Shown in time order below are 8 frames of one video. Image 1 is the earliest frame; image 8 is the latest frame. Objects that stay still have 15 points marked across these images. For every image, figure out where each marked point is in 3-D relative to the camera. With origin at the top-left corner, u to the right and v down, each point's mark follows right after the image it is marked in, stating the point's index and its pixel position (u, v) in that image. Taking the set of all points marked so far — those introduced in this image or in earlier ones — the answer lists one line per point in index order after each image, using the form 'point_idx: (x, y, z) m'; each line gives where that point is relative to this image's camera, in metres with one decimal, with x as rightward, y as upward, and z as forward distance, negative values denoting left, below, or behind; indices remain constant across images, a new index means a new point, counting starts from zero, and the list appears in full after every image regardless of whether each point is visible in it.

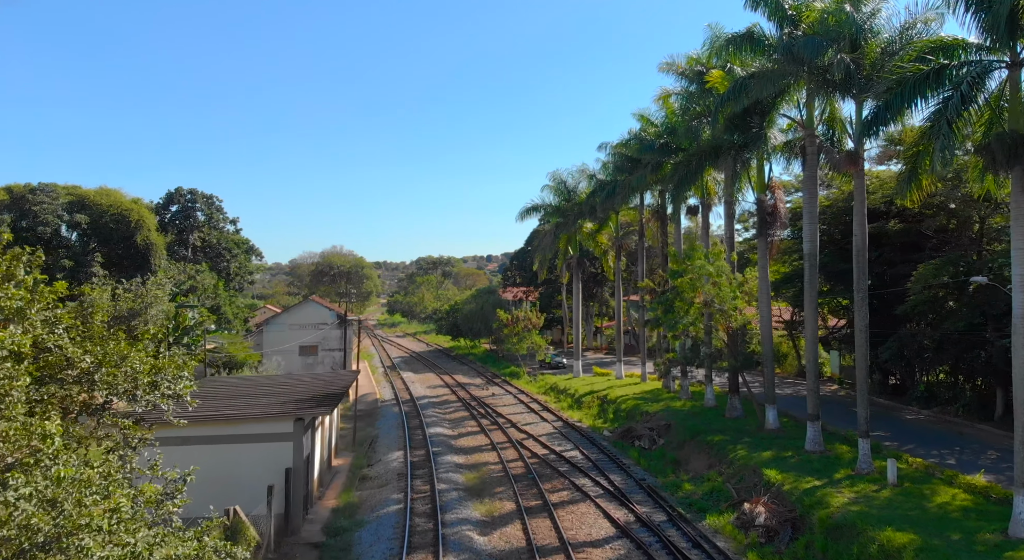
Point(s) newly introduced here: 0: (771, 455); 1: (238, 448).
0: (+6.7, -4.5, +19.9) m
1: (-5.9, -3.6, +16.6) m
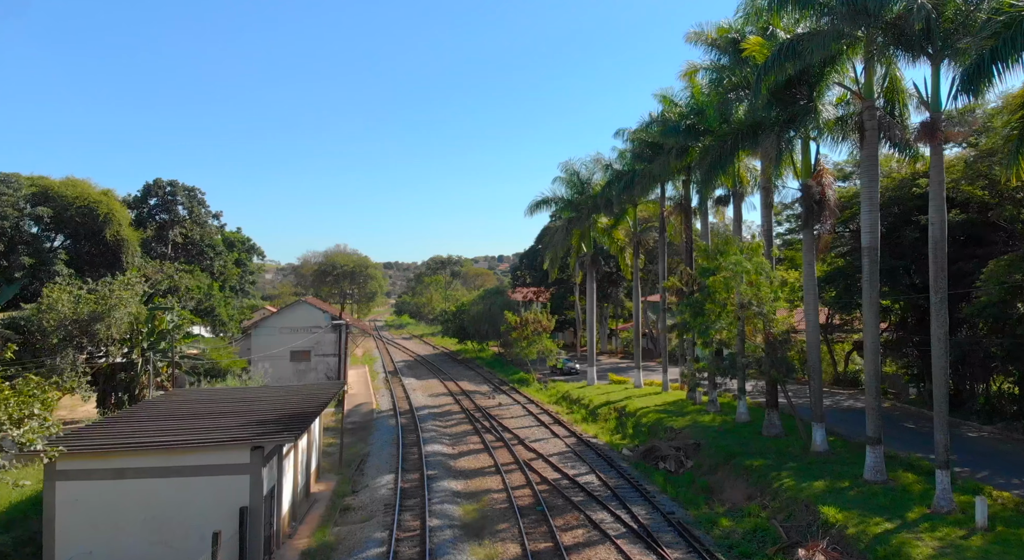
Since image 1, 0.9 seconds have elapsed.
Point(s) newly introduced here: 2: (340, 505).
0: (+6.8, -4.5, +16.8) m
1: (-5.8, -3.6, +13.7) m
2: (-4.1, -5.4, +18.5) m
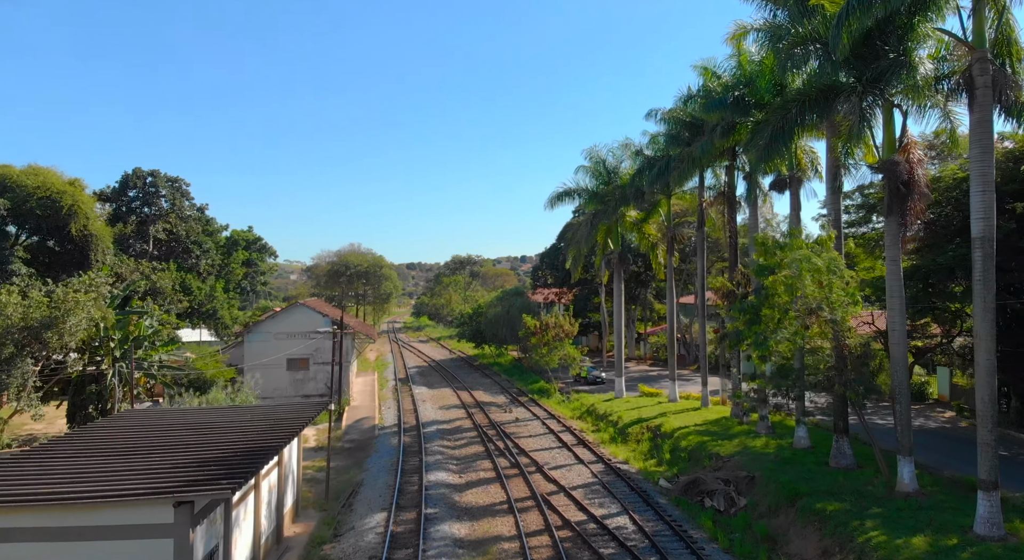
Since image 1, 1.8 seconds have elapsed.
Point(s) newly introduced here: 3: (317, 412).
0: (+7.0, -4.5, +13.1) m
1: (-5.7, -3.6, +10.4) m
2: (-3.8, -5.4, +15.1) m
3: (-4.7, -3.2, +18.4) m
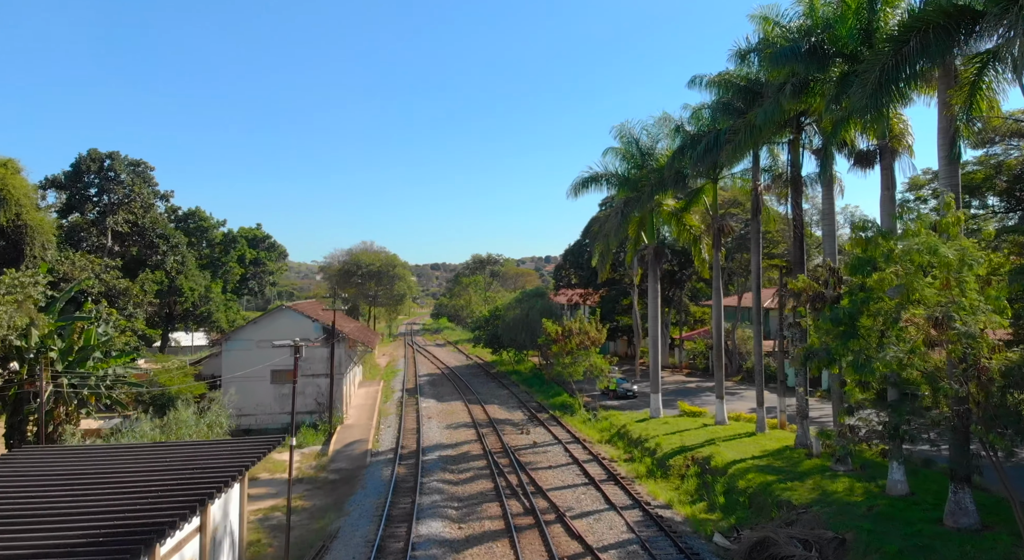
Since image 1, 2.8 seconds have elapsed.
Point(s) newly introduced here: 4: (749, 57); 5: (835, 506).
0: (+7.0, -4.4, +8.6) m
1: (-5.7, -3.6, +6.3) m
2: (-3.7, -5.4, +10.9) m
3: (-4.5, -3.1, +14.3) m
4: (+5.8, +5.6, +19.3) m
5: (+6.5, -4.5, +15.6) m
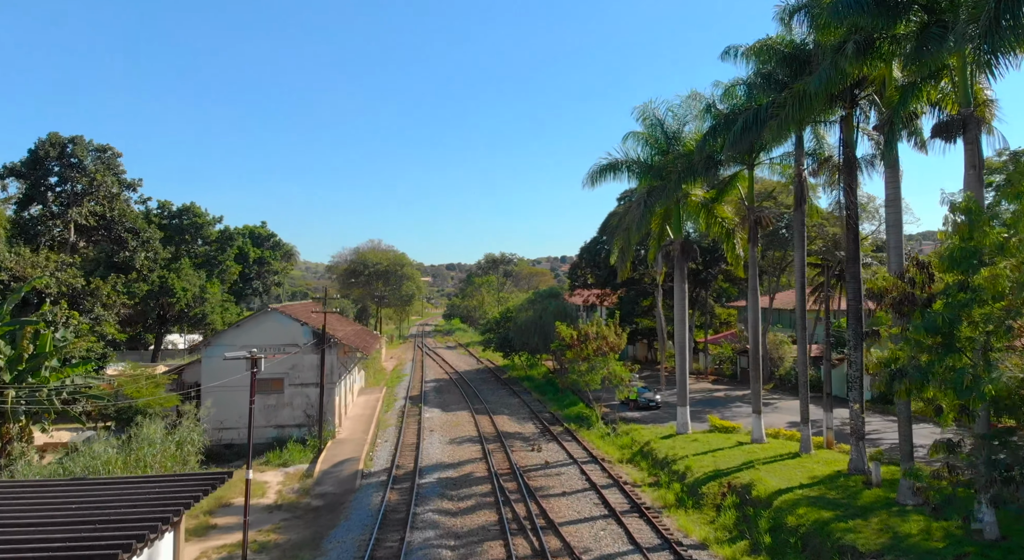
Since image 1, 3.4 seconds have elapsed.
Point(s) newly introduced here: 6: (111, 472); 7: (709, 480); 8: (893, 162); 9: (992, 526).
0: (+7.0, -4.4, +5.7) m
1: (-5.8, -3.5, +3.7) m
2: (-3.7, -5.3, +8.3) m
3: (-4.4, -3.1, +11.6) m
4: (+6.0, +5.6, +16.5) m
5: (+6.6, -4.5, +12.7) m
6: (-9.3, -4.4, +17.8) m
7: (+4.7, -4.7, +18.4) m
8: (+7.9, +2.4, +16.0) m
9: (+7.9, -4.0, +12.5) m
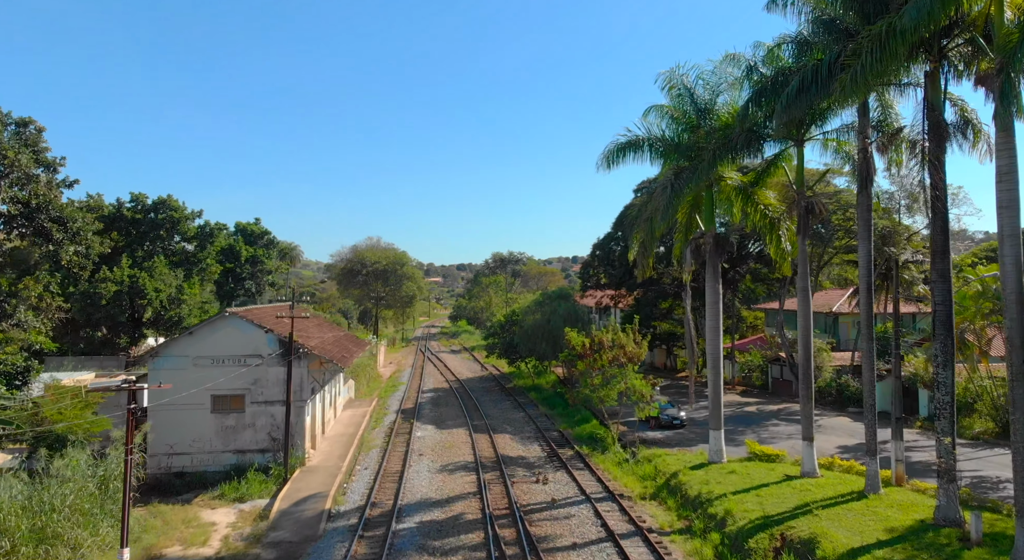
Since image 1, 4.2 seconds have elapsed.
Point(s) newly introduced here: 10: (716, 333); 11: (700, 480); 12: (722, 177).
0: (+6.7, -4.4, +1.8) m
1: (-6.1, -3.5, 0.0) m
2: (-3.9, -5.3, +4.6) m
3: (-4.6, -3.1, +8.0) m
4: (+5.9, +5.6, +12.7) m
5: (+6.4, -4.4, +8.9) m
6: (-9.3, -4.4, +14.3) m
7: (+4.6, -4.7, +14.6) m
8: (+7.8, +2.5, +12.2) m
9: (+7.8, -4.0, +8.7) m
10: (+5.2, -1.4, +19.8) m
11: (+4.4, -4.7, +18.2) m
12: (+5.4, +2.7, +19.9) m
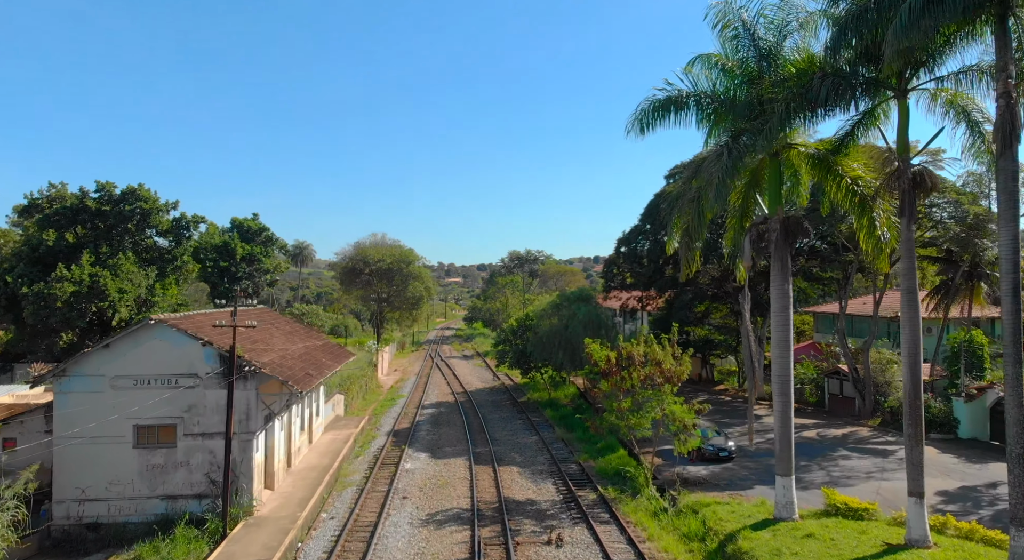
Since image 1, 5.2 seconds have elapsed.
0: (+6.3, -4.3, -3.0) m
1: (-6.6, -3.5, -4.4) m
2: (-4.3, -5.3, +0.1) m
3: (-4.8, -3.0, +3.5) m
4: (+5.8, +5.6, +7.9) m
5: (+6.2, -4.4, +4.0) m
6: (-9.4, -4.4, +9.9) m
7: (+4.6, -4.7, +9.8) m
8: (+7.6, +2.5, +7.3) m
9: (+7.5, -4.0, +3.8) m
10: (+5.3, -1.3, +15.0) m
11: (+4.4, -4.7, +13.4) m
12: (+5.5, +2.7, +15.1) m
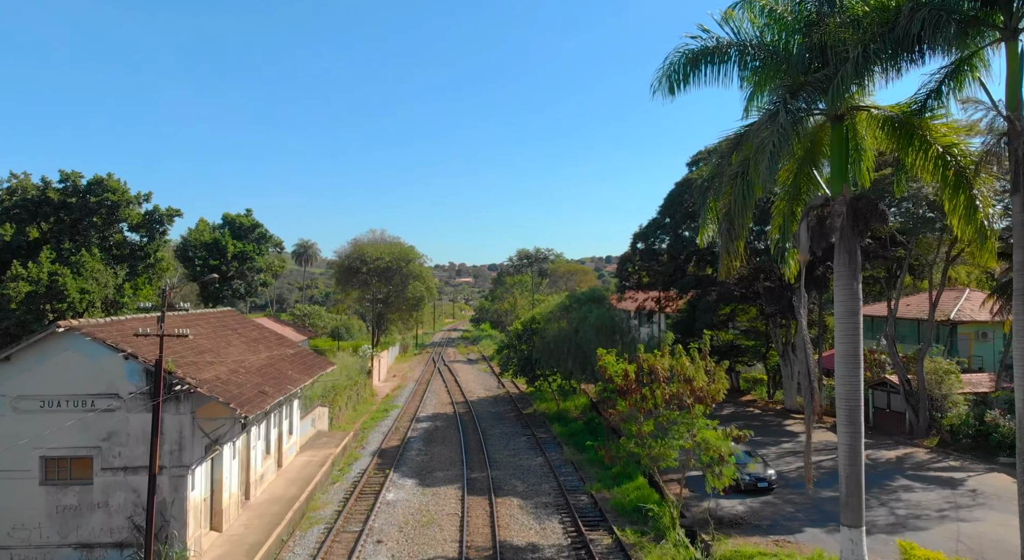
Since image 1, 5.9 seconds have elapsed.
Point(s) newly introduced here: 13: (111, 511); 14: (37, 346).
0: (+6.0, -4.3, -6.2) m
1: (-6.9, -3.4, -7.5) m
2: (-4.6, -5.2, -3.1) m
3: (-5.1, -3.0, +0.3) m
4: (+5.6, +5.7, +4.6) m
5: (+6.0, -4.4, +0.8) m
6: (-9.6, -4.3, +6.8) m
7: (+4.4, -4.6, +6.6) m
8: (+7.4, +2.5, +4.0) m
9: (+7.3, -3.9, +0.5) m
10: (+5.2, -1.3, +11.7) m
11: (+4.3, -4.7, +10.2) m
12: (+5.4, +2.7, +11.8) m
13: (-6.8, -3.9, +13.2) m
14: (-7.9, -1.1, +12.9) m
